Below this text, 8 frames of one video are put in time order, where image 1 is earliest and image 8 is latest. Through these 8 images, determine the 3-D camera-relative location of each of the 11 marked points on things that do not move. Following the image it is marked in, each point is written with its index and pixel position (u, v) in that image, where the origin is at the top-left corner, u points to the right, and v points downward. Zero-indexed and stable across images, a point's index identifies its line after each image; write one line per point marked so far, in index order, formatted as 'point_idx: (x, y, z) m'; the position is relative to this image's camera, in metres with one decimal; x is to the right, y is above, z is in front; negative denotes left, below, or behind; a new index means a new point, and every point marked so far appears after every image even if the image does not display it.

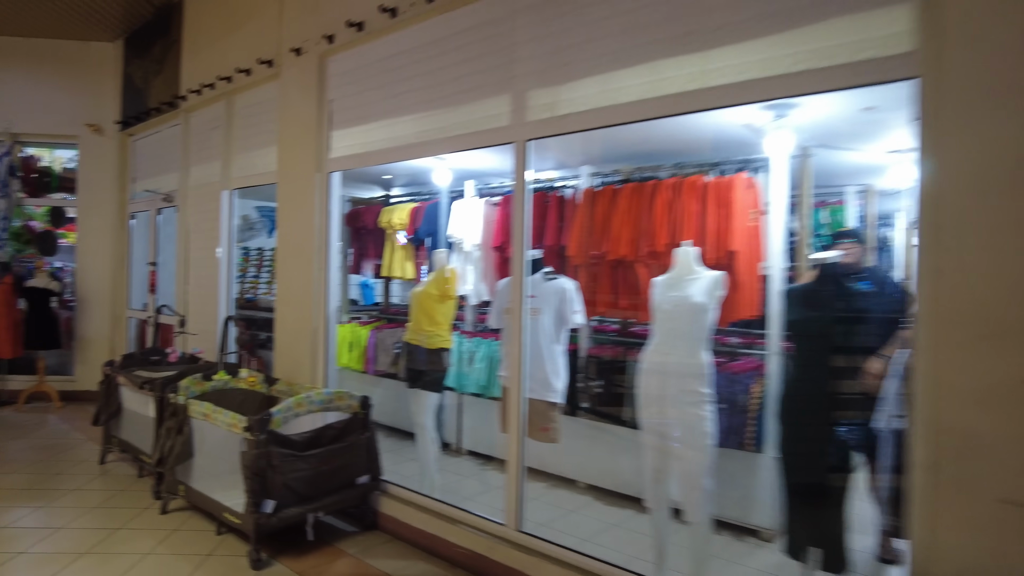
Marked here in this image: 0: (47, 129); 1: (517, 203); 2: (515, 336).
0: (-4.1, +1.4, +5.8) m
1: (0.0, +0.3, +2.6) m
2: (0.0, -0.2, +2.6) m
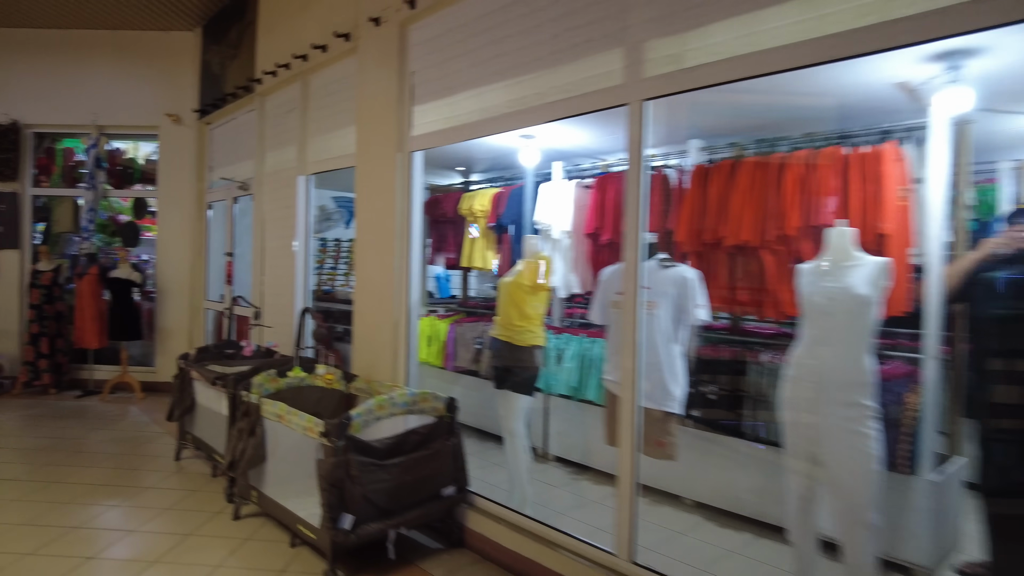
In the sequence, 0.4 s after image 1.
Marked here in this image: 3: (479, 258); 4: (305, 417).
0: (-3.4, +1.5, +5.8) m
1: (+0.4, +0.4, +2.2) m
2: (+0.4, -0.2, +2.2) m
3: (-0.2, +0.2, +3.6) m
4: (-0.8, -0.5, +2.5) m
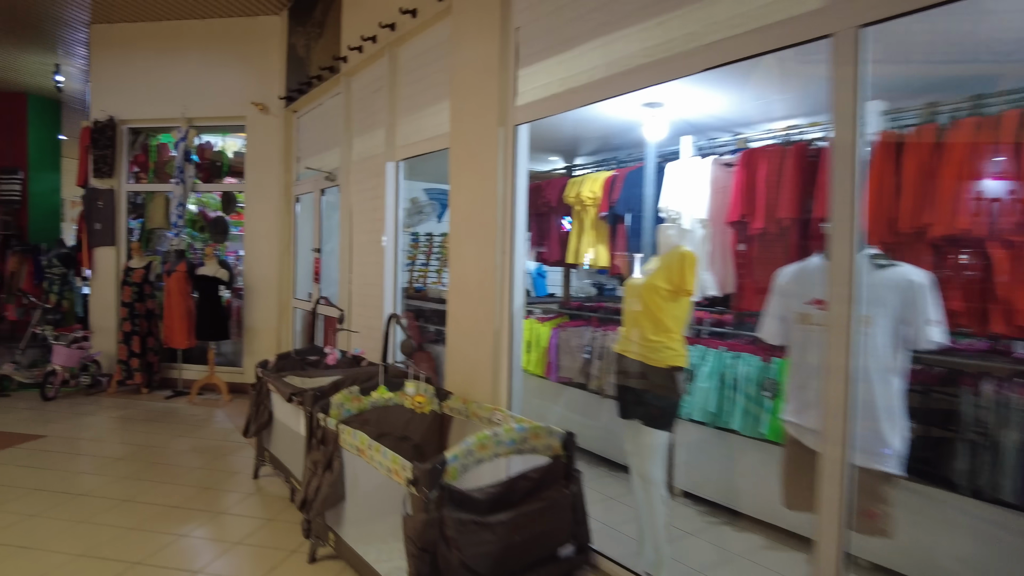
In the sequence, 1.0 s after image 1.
0: (-2.5, +1.5, +5.6) m
1: (+0.8, +0.3, +1.5) m
2: (+0.7, -0.2, +1.5) m
3: (+0.4, +0.2, +3.0) m
4: (-0.4, -0.5, +2.0) m
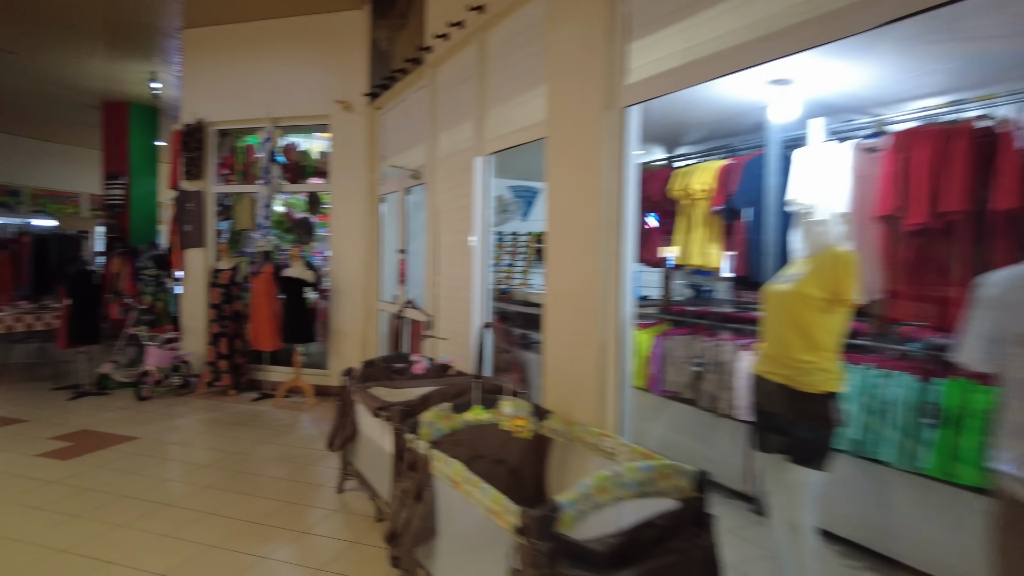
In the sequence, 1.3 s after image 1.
0: (-1.8, +1.5, +5.5) m
1: (+1.0, +0.3, +1.1) m
2: (+1.0, -0.2, +1.1) m
3: (+0.8, +0.1, +2.6) m
4: (-0.1, -0.5, +1.7) m
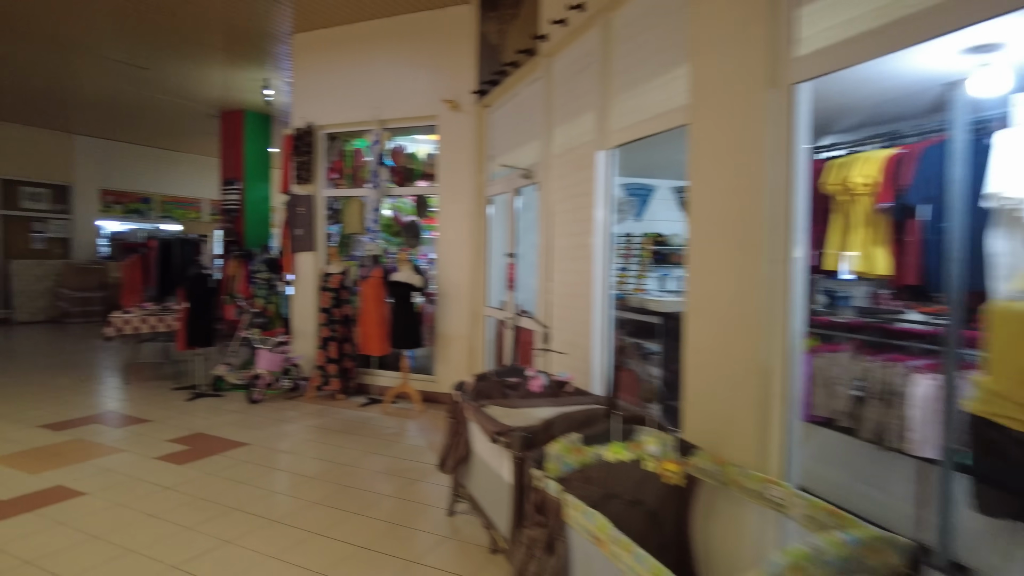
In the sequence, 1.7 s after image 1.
0: (-0.8, +1.5, +5.4) m
1: (+1.3, +0.3, +0.7) m
2: (+1.2, -0.2, +0.6) m
3: (+1.2, +0.1, +2.2) m
4: (+0.3, -0.6, +1.4) m
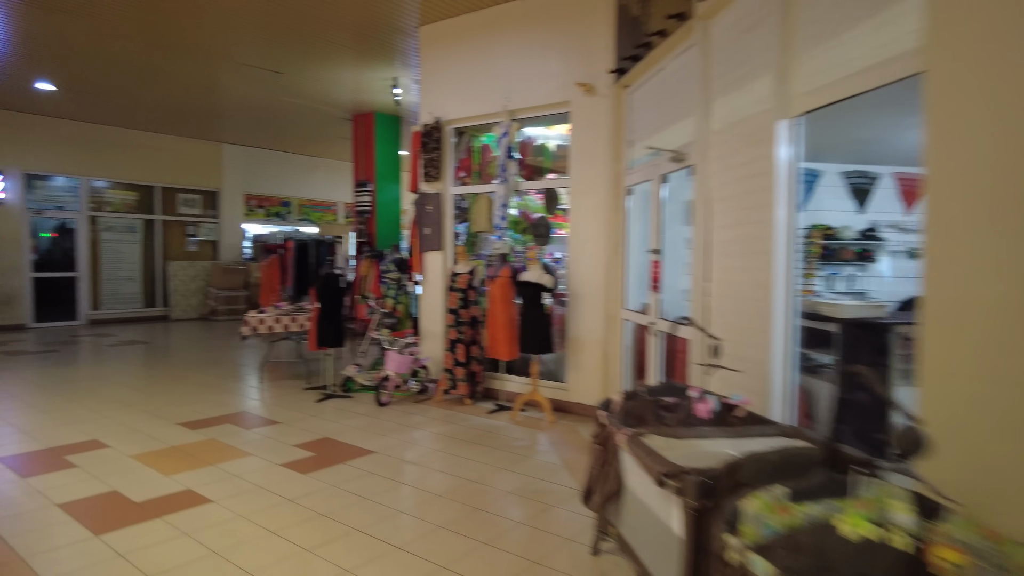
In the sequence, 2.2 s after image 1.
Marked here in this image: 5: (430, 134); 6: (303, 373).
0: (+0.2, +1.4, +5.0) m
1: (+1.4, +0.3, 0.0) m
2: (+1.4, -0.2, 0.0) m
3: (+1.7, +0.1, +1.5) m
4: (+0.6, -0.6, +0.8) m
5: (-0.7, +1.3, +5.6) m
6: (-2.0, -0.8, +6.2) m
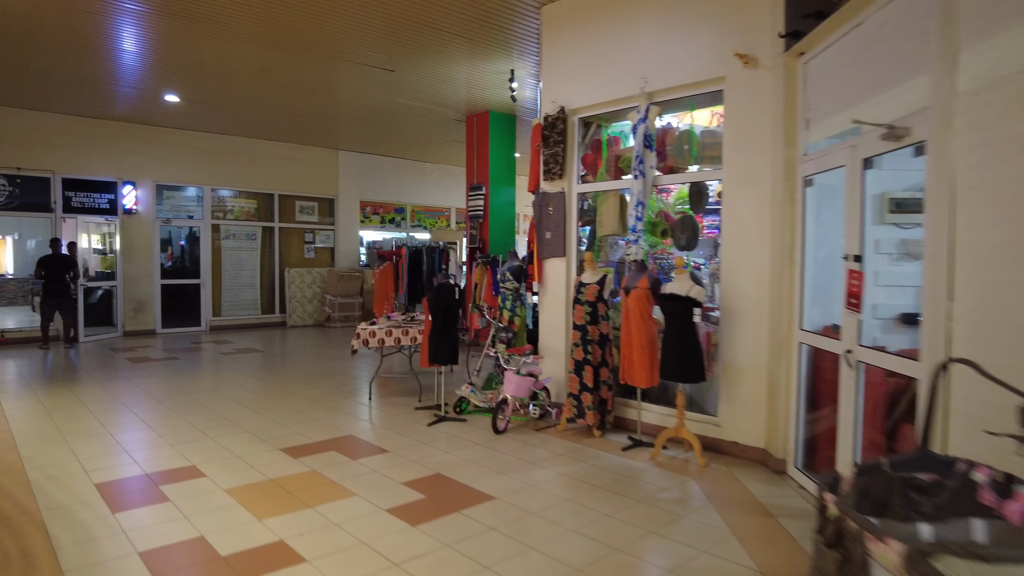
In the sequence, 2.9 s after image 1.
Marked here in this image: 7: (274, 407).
0: (+1.1, +1.4, +4.3) m
1: (+1.5, +0.2, -0.9) m
2: (+1.4, -0.3, -0.9) m
3: (+2.0, 0.0, +0.5) m
4: (+0.8, -0.6, +0.1) m
5: (+0.3, +1.2, +4.9) m
6: (-0.9, -0.9, +5.8) m
7: (-1.9, -0.9, +5.1) m
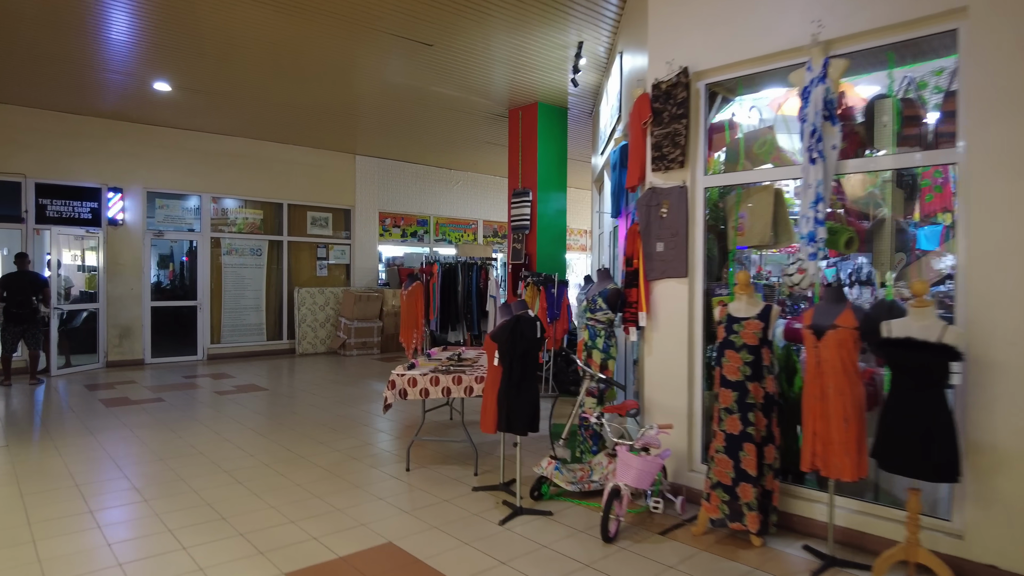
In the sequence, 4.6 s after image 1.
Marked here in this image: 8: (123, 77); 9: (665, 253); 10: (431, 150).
0: (+1.7, +1.2, +2.9) m
1: (+2.0, +0.2, -2.3) m
2: (+1.9, -0.3, -2.4) m
3: (+2.5, 0.0, -0.9) m
4: (+1.3, -0.7, -1.4) m
5: (+0.8, +1.0, +3.6) m
6: (-0.3, -1.1, +4.3) m
7: (-1.3, -1.1, +3.7) m
8: (-4.1, +2.2, +6.8) m
9: (+0.8, +0.2, +3.5) m
10: (-1.3, +2.2, +10.3) m
